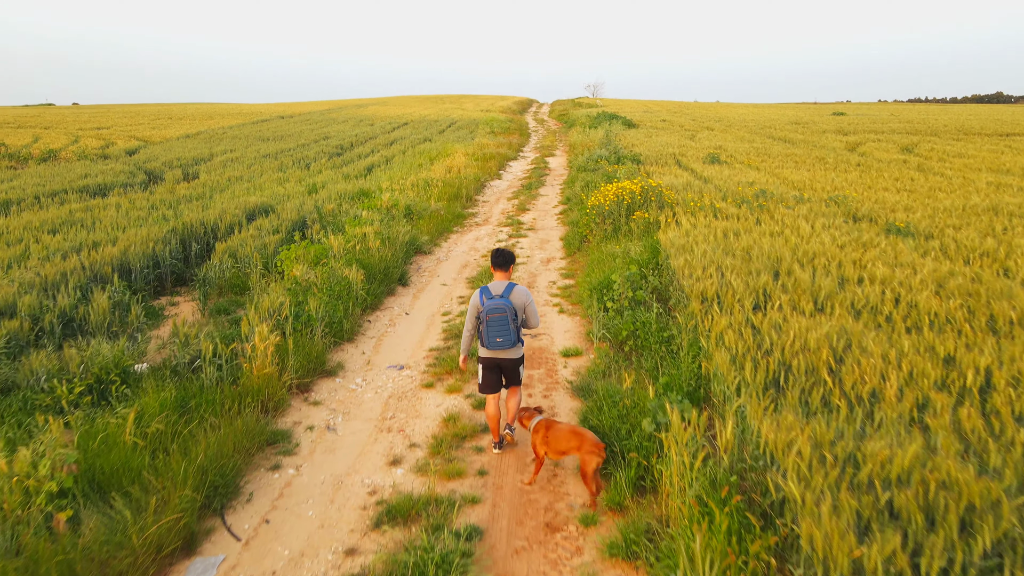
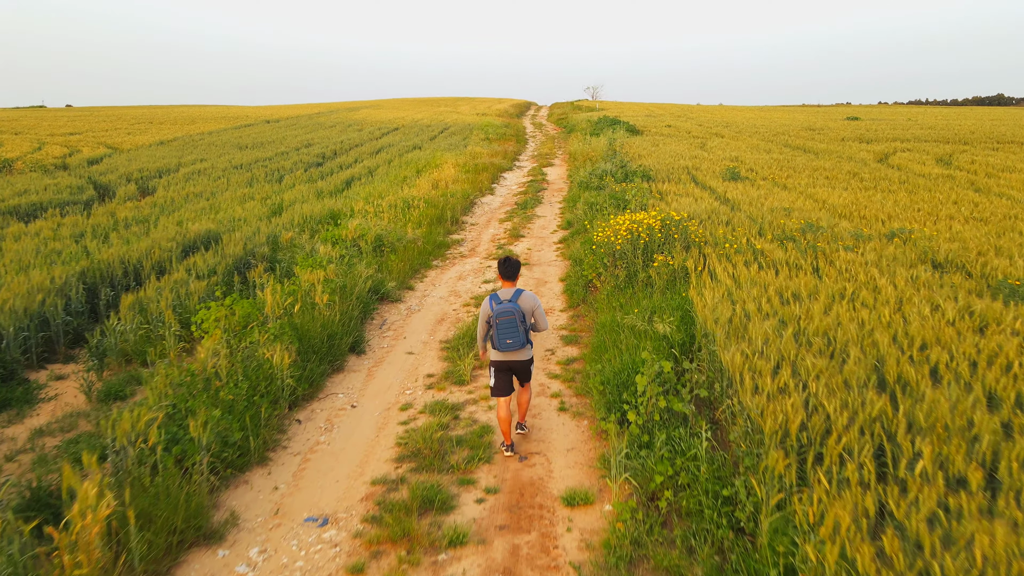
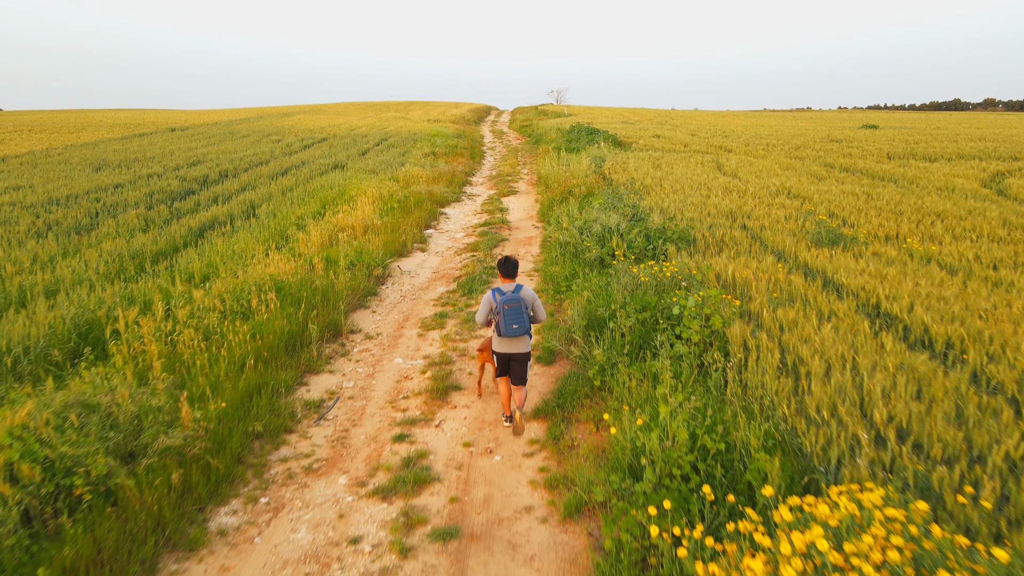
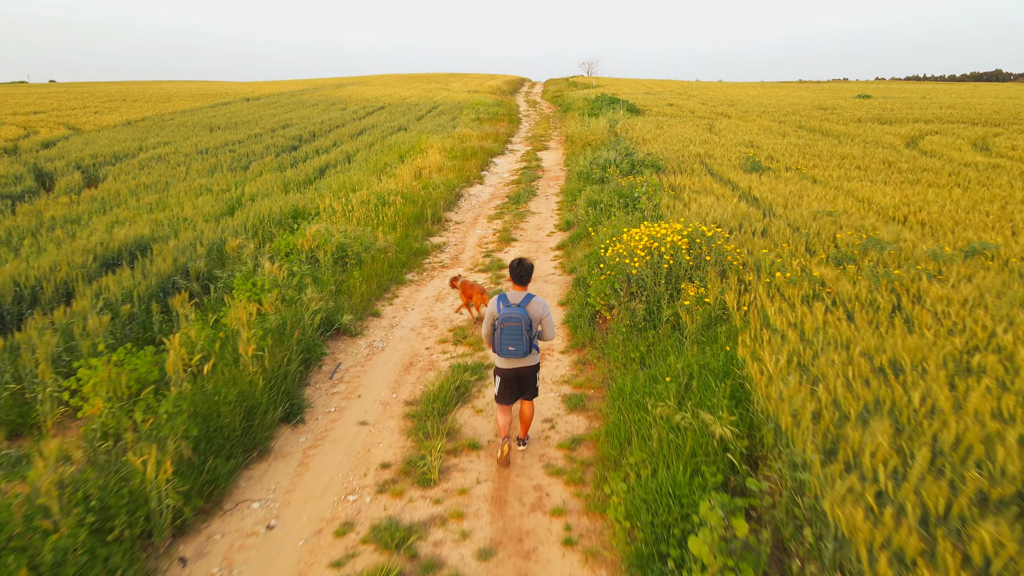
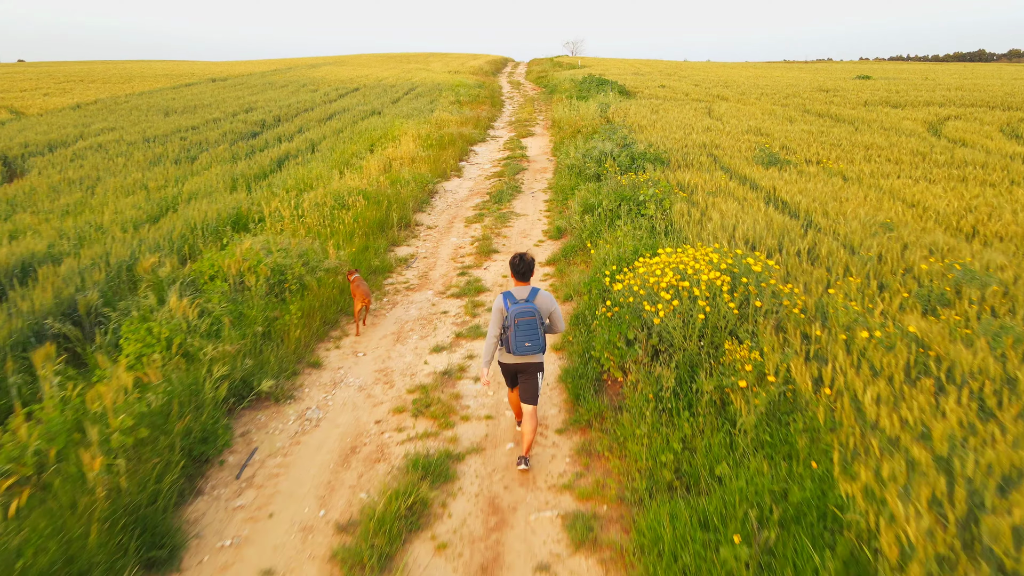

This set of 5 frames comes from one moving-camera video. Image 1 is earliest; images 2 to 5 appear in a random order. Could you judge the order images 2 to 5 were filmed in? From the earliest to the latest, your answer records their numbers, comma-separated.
2, 4, 5, 3
